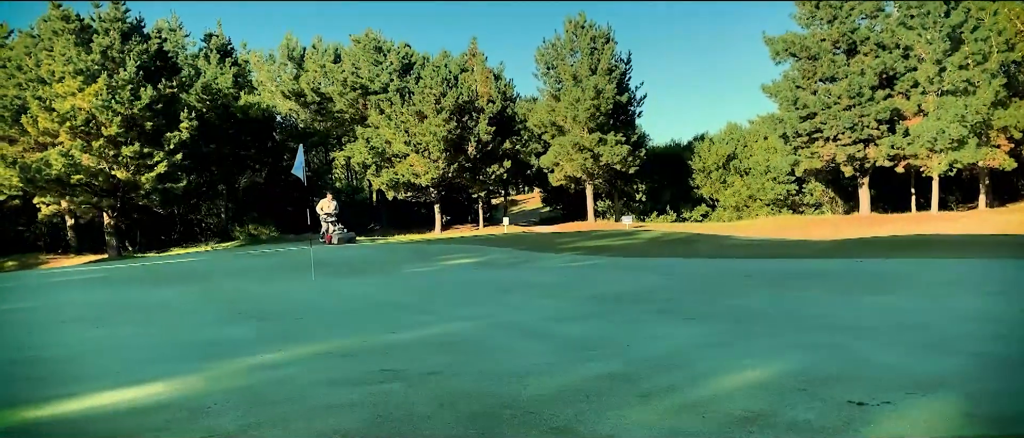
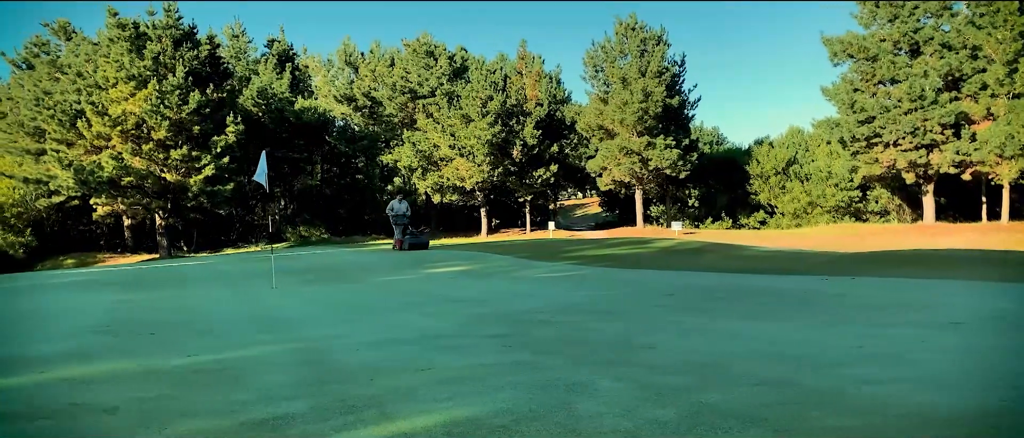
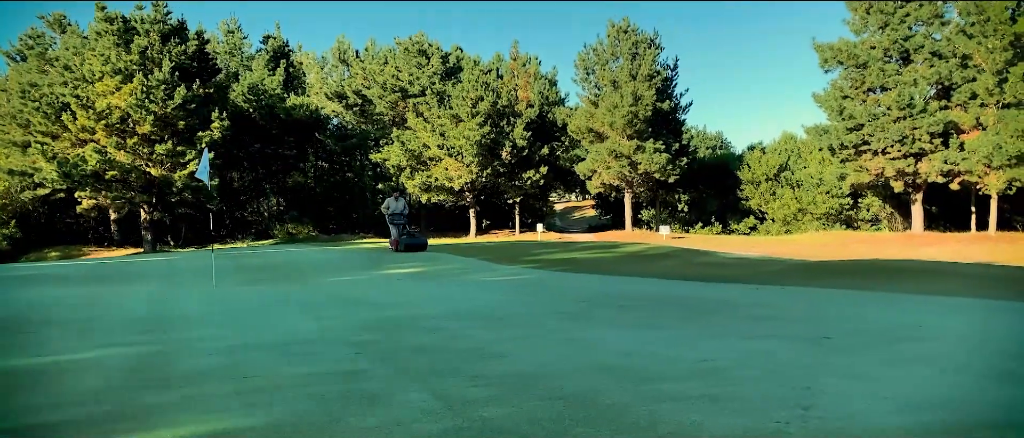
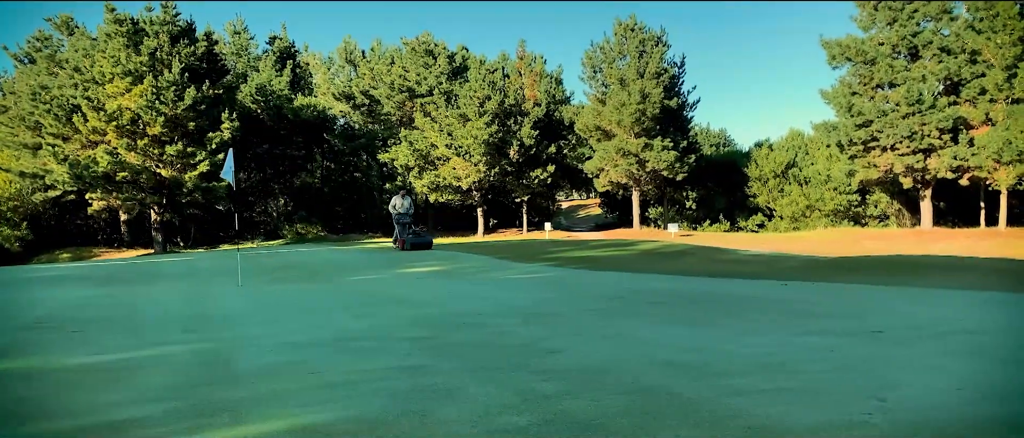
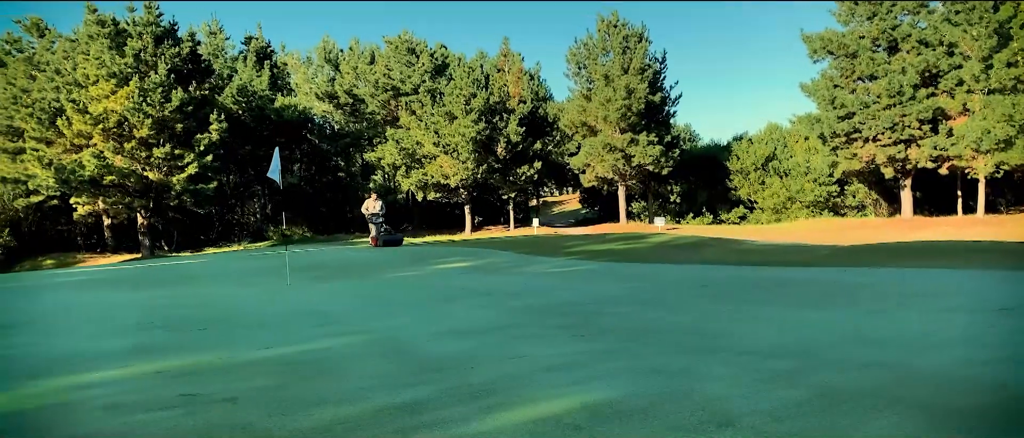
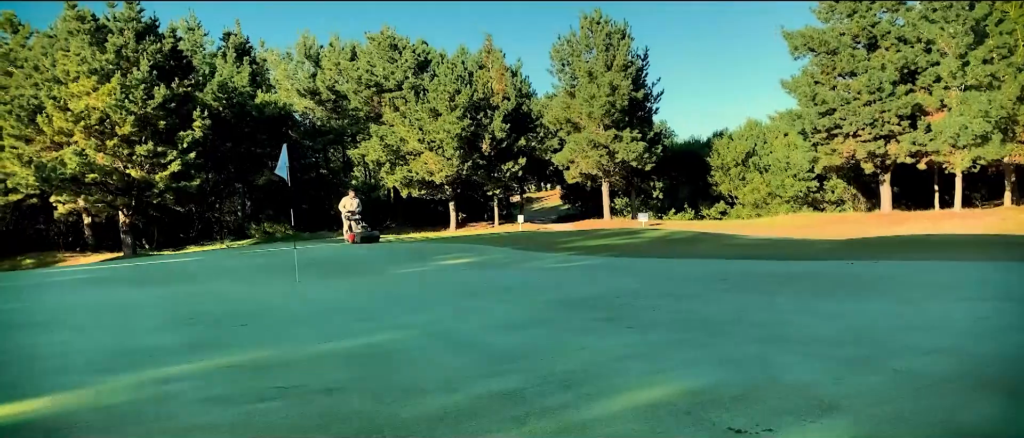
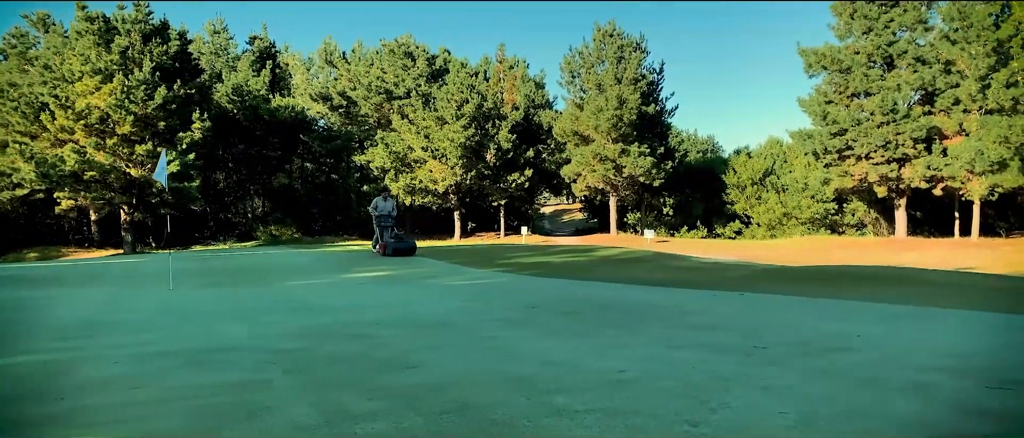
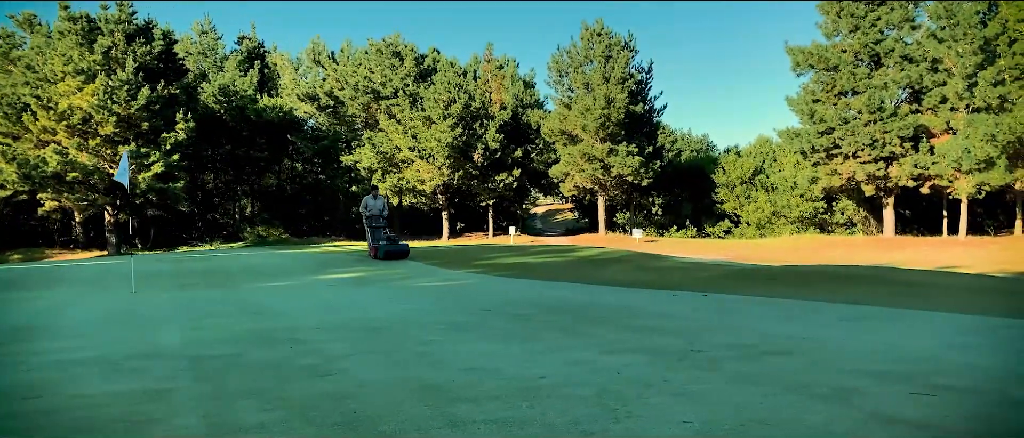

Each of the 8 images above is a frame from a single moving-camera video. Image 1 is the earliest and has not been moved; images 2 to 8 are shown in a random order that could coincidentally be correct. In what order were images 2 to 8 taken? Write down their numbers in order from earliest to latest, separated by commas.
6, 5, 2, 4, 3, 7, 8
